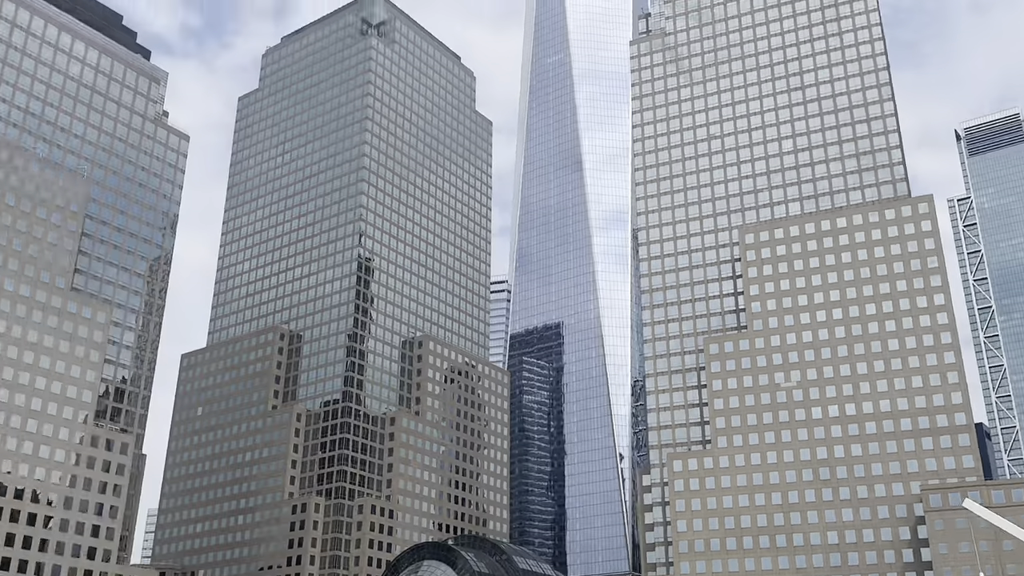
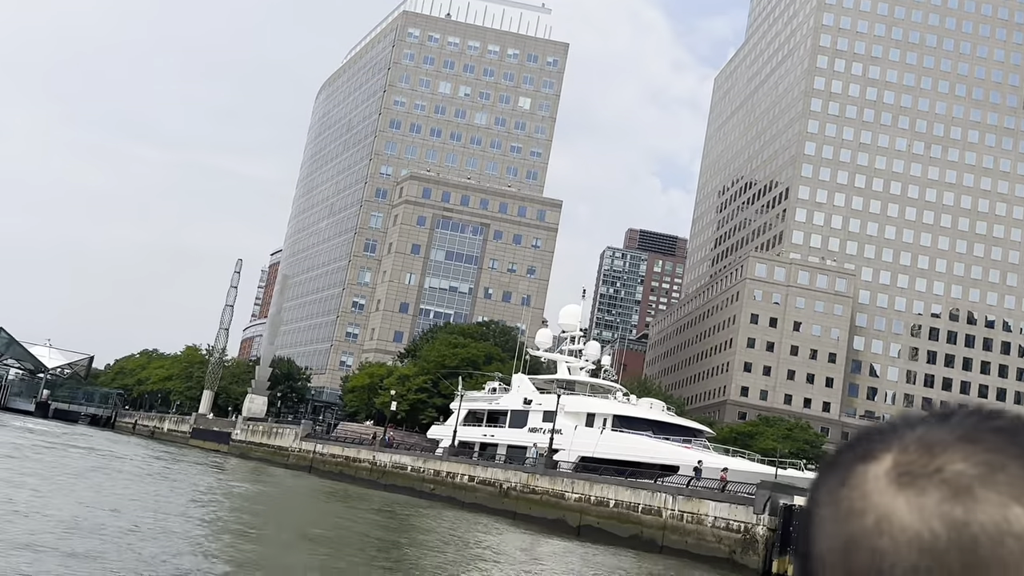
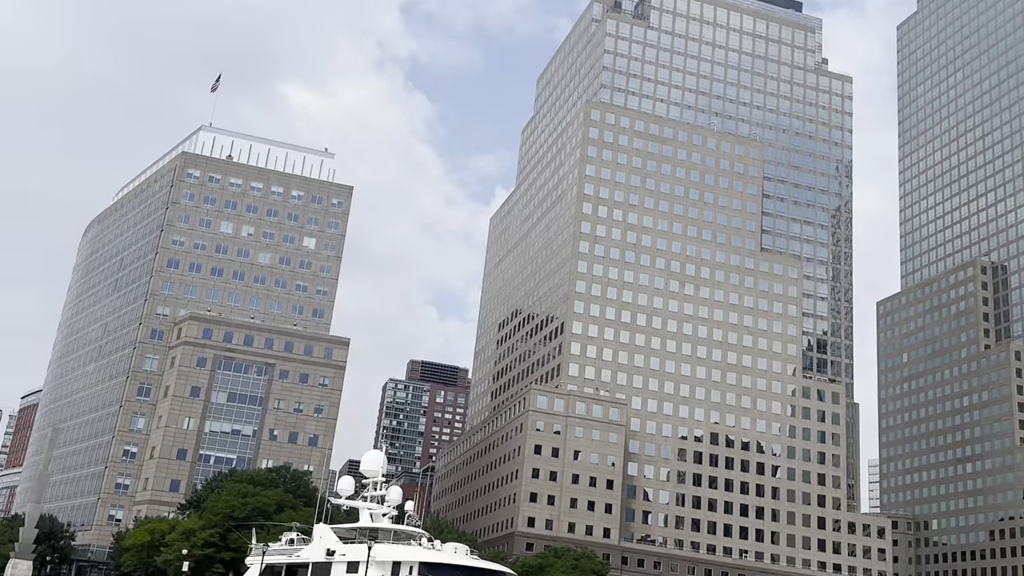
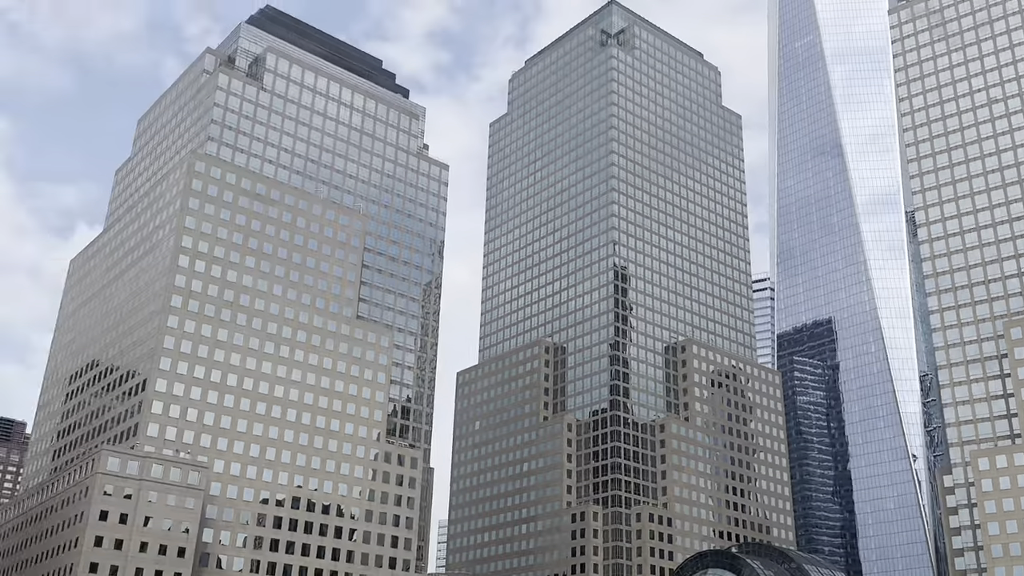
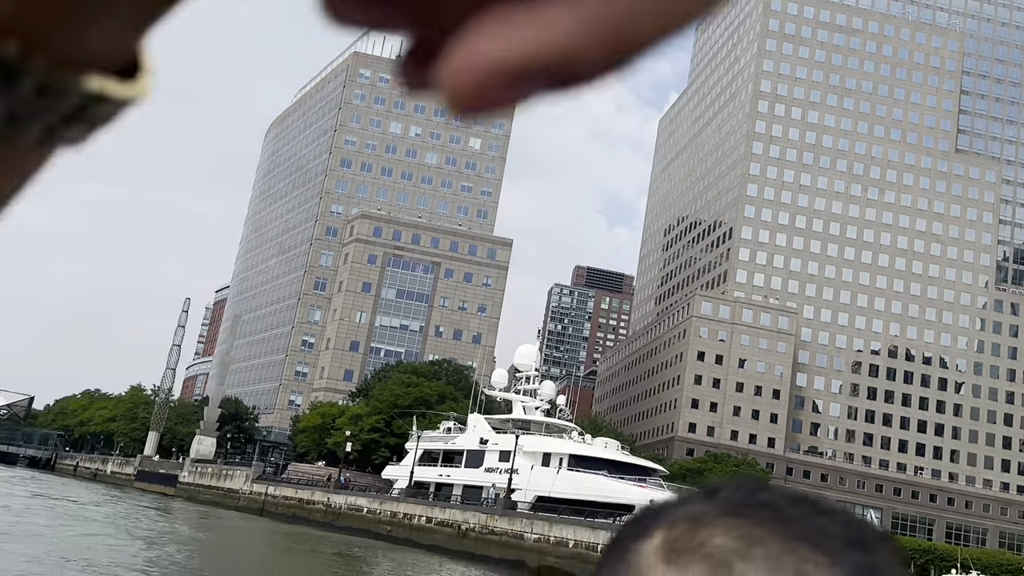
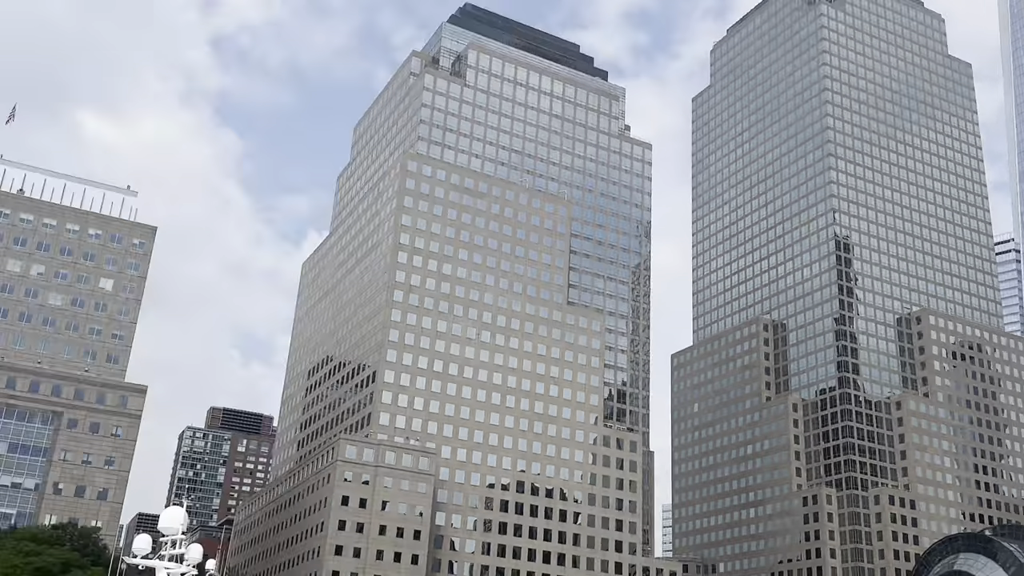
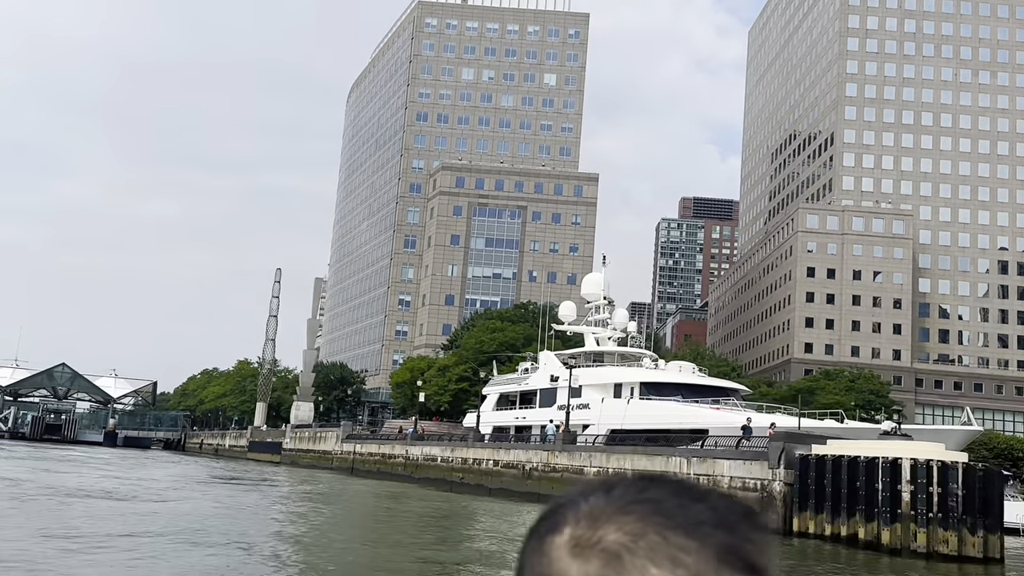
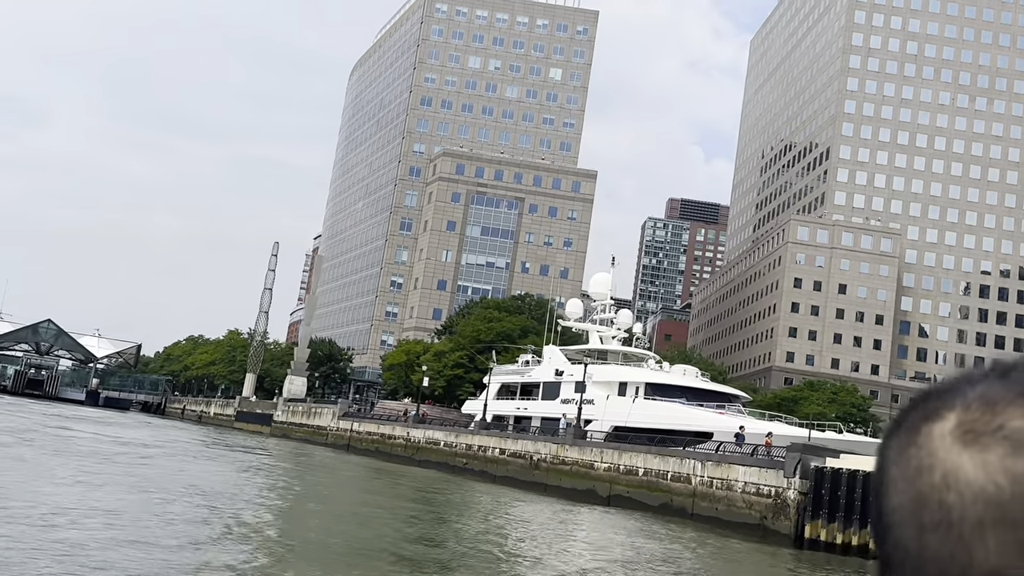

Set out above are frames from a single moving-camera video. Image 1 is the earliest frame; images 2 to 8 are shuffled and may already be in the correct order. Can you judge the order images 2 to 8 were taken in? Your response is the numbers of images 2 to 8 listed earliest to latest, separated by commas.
4, 6, 3, 5, 2, 8, 7
